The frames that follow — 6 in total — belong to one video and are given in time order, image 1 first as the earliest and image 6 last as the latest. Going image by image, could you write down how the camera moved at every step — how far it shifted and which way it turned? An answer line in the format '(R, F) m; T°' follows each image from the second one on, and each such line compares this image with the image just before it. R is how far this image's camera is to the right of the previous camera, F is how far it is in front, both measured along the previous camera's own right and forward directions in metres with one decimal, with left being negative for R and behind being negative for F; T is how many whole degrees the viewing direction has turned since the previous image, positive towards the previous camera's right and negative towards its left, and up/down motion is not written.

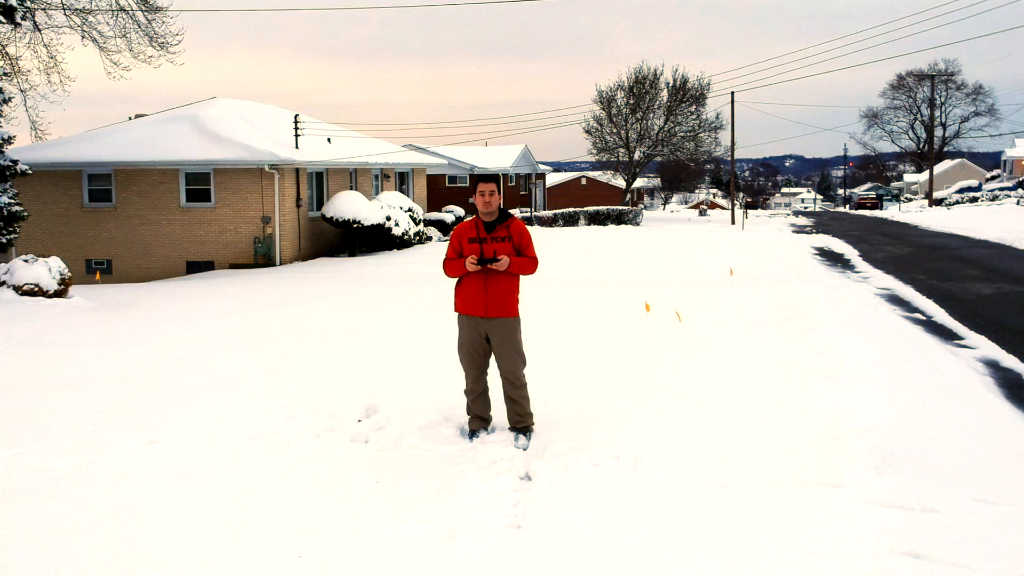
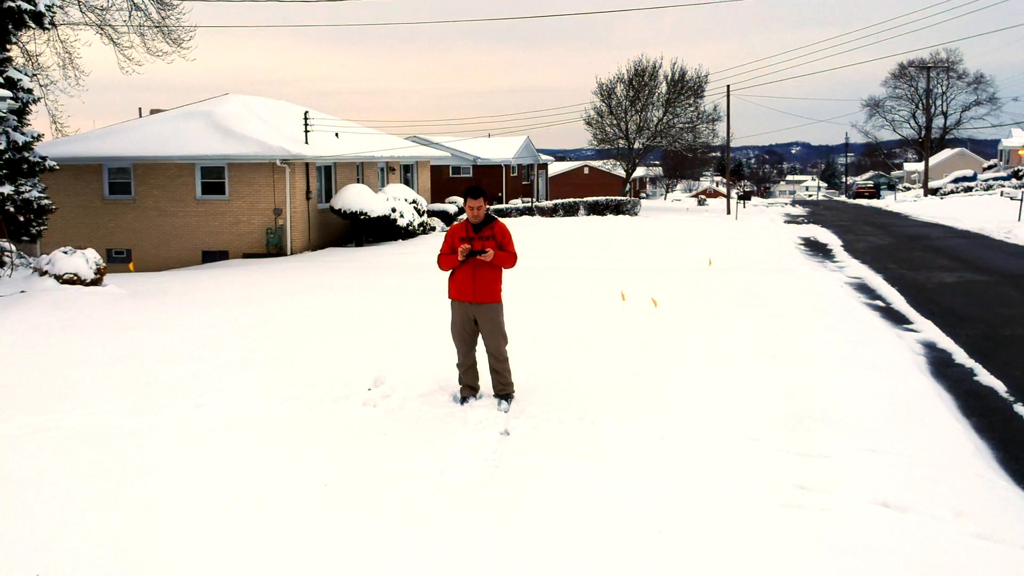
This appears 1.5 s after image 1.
(+0.1, -1.1) m; 0°
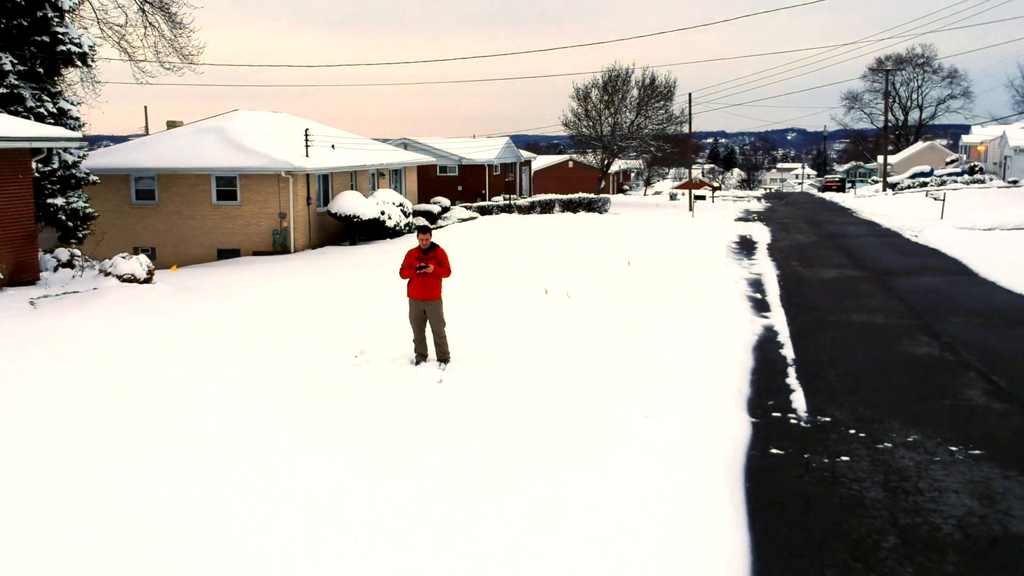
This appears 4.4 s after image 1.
(+0.6, -3.5) m; 0°
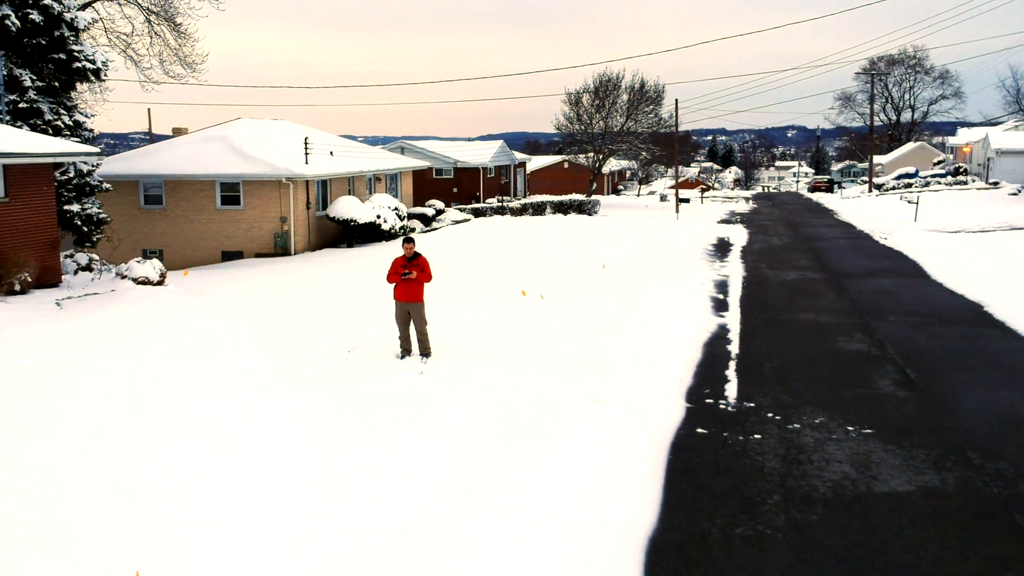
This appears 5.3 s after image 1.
(+0.3, -1.4) m; 0°
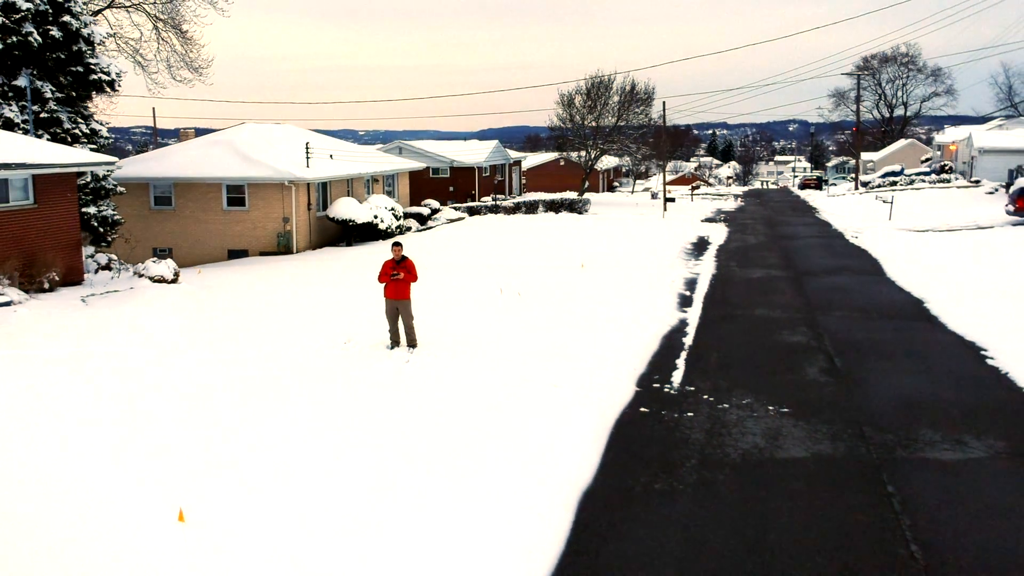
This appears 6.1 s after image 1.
(+0.3, -1.6) m; 0°
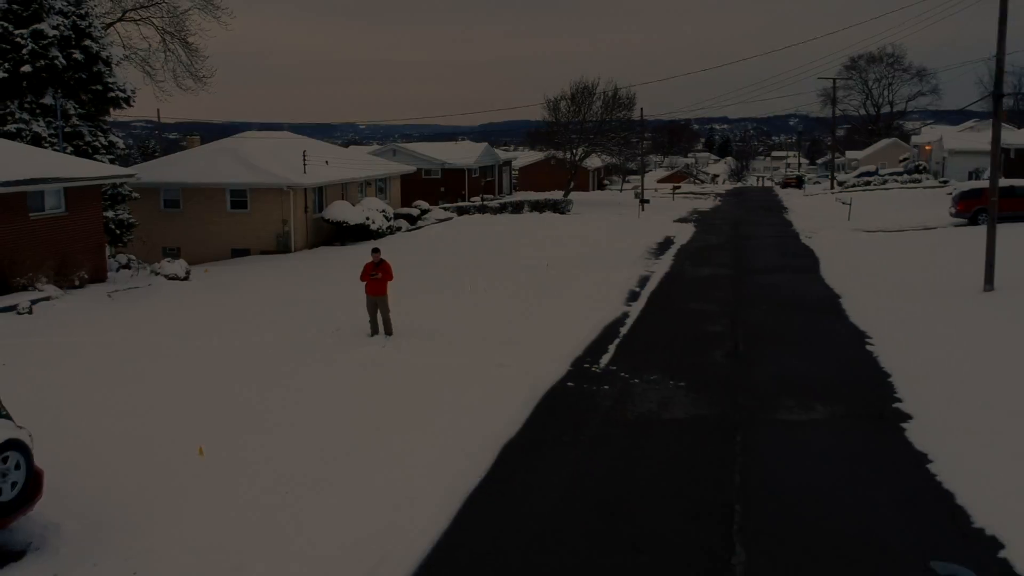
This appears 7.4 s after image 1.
(+0.6, -2.6) m; 0°
